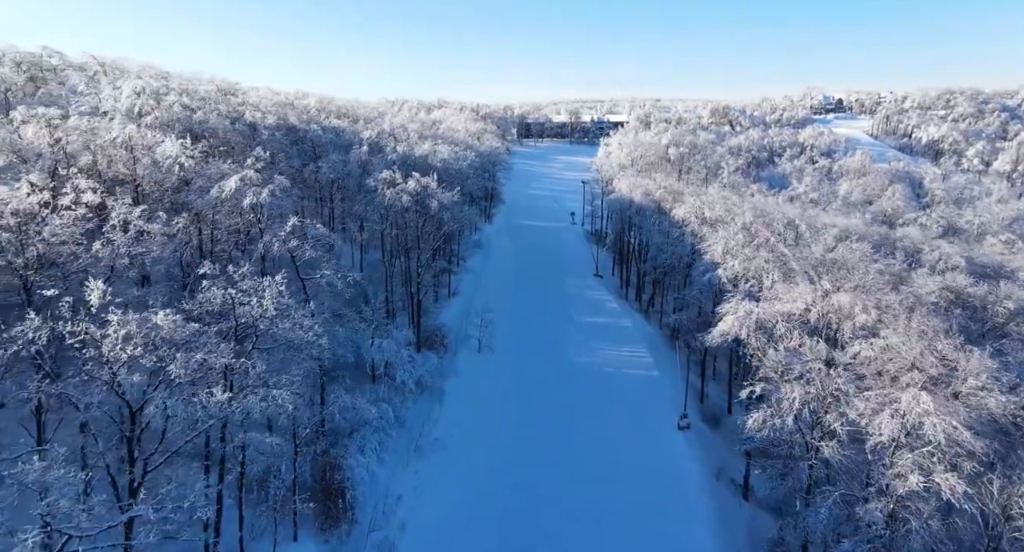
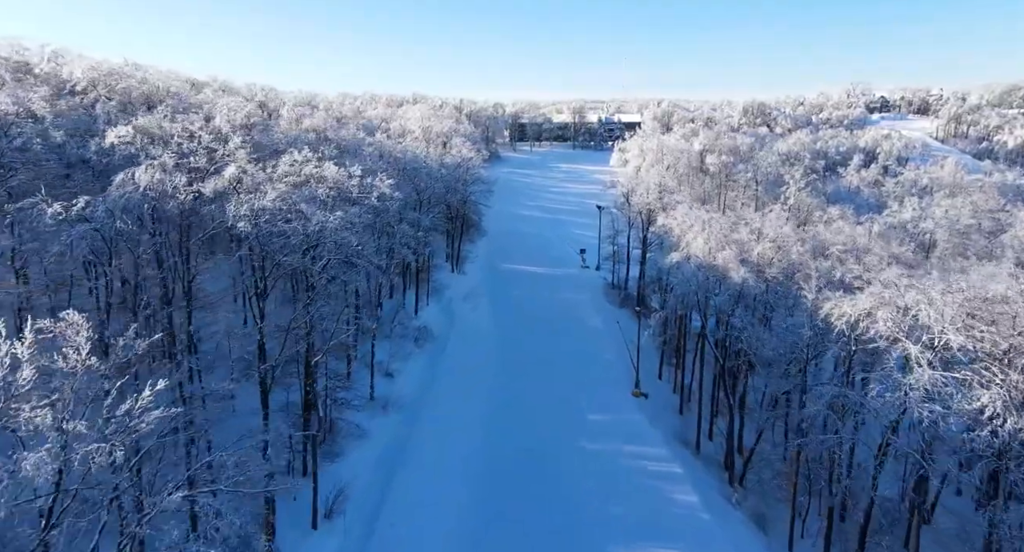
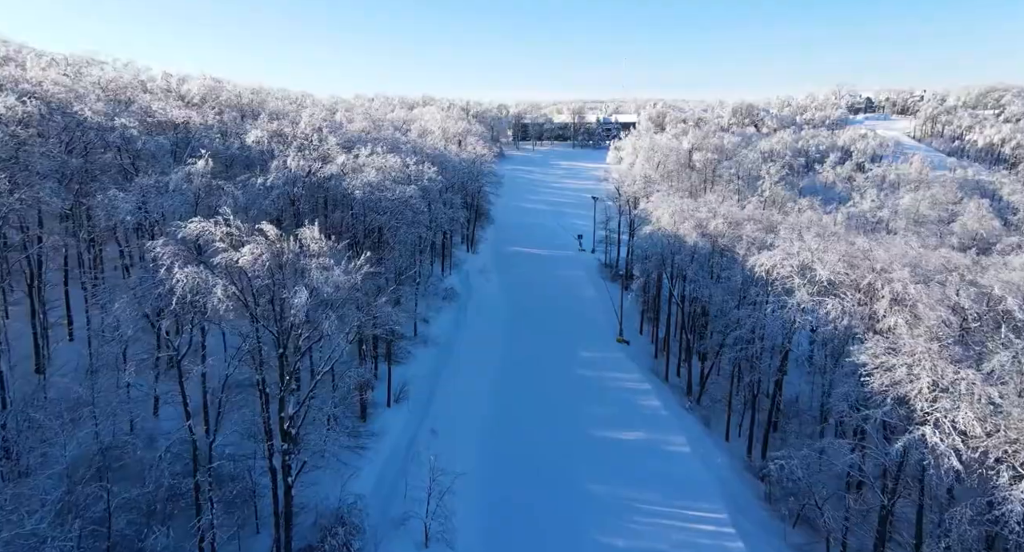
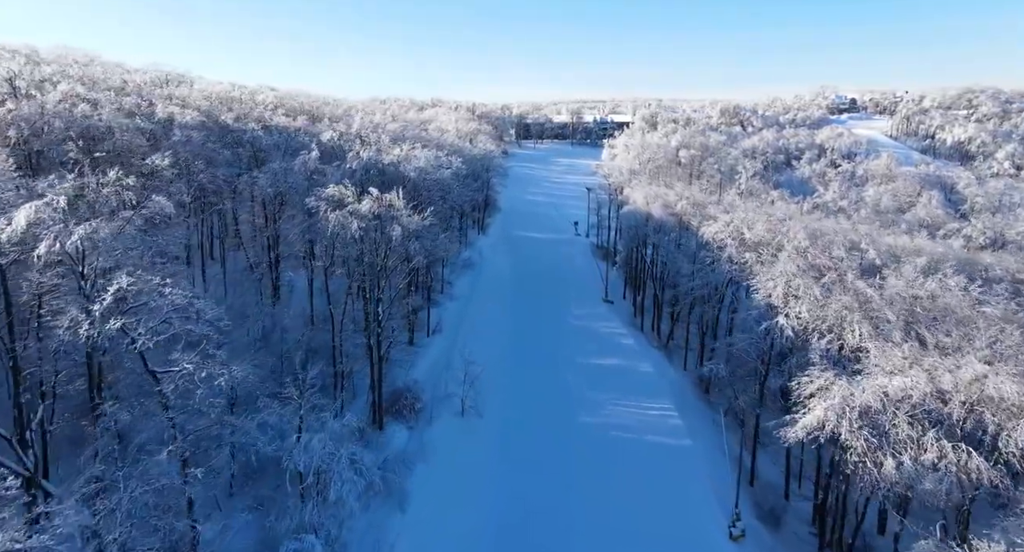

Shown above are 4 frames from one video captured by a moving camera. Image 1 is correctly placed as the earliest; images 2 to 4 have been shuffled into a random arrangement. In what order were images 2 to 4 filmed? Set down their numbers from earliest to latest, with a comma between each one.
4, 3, 2
